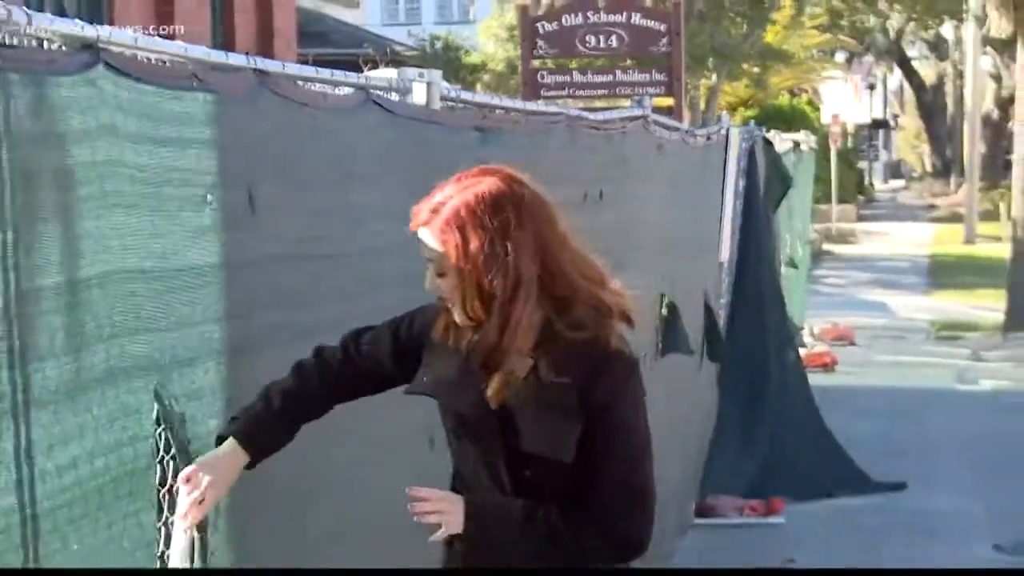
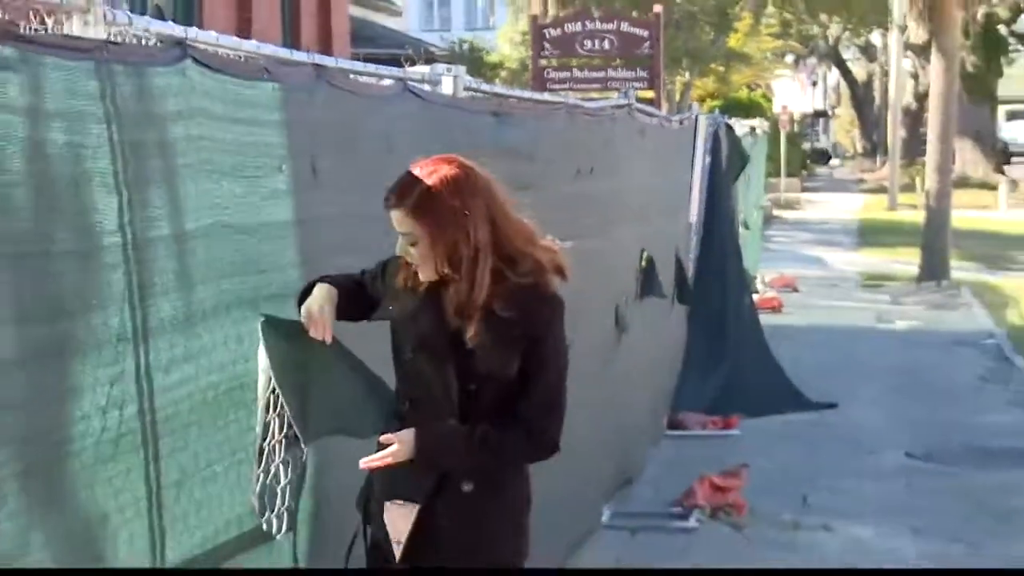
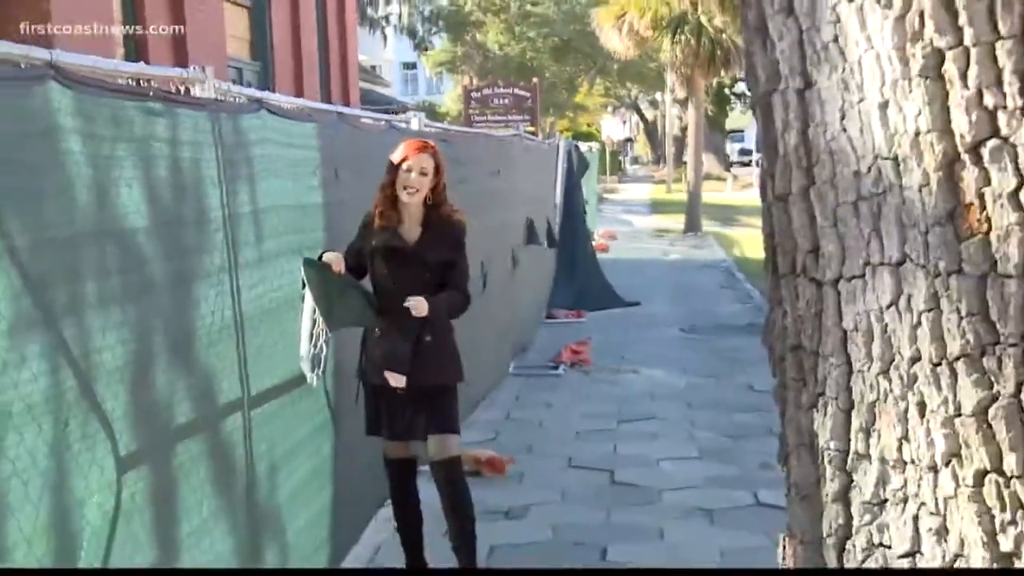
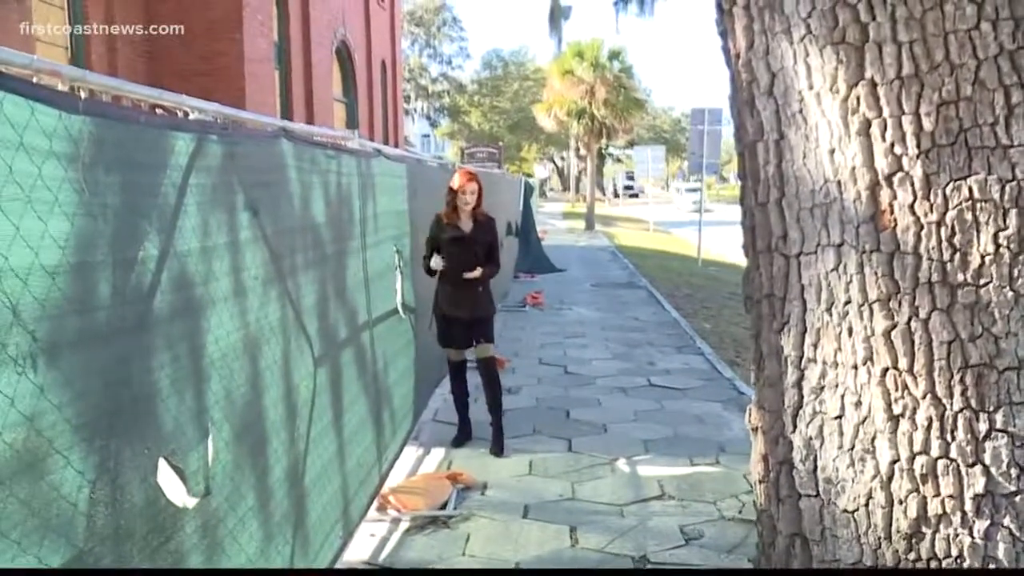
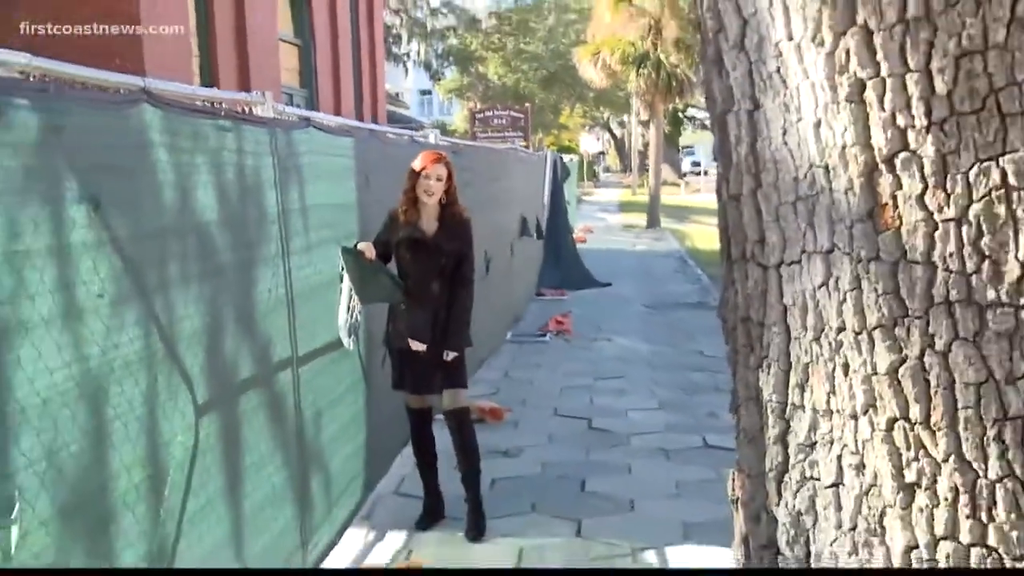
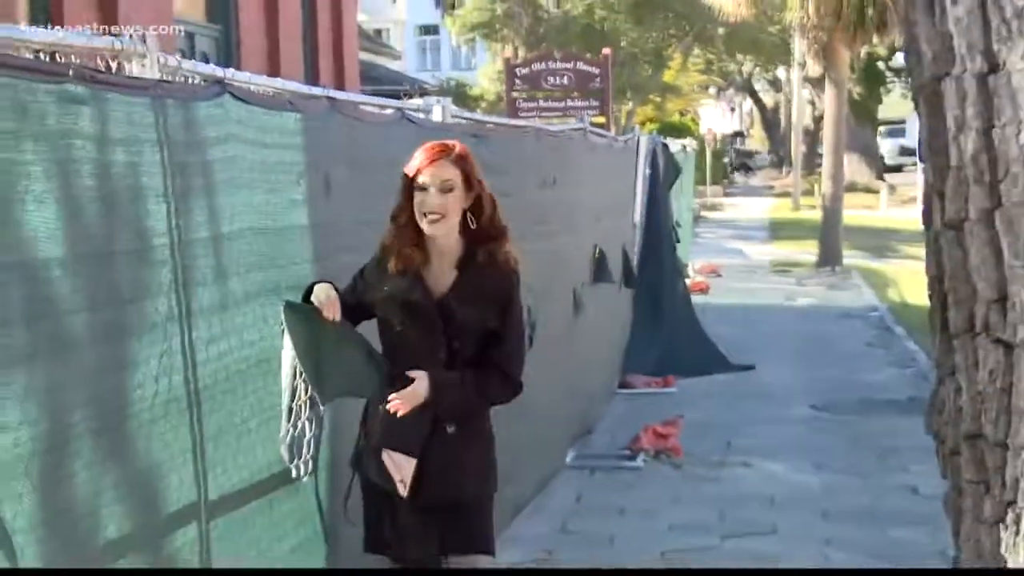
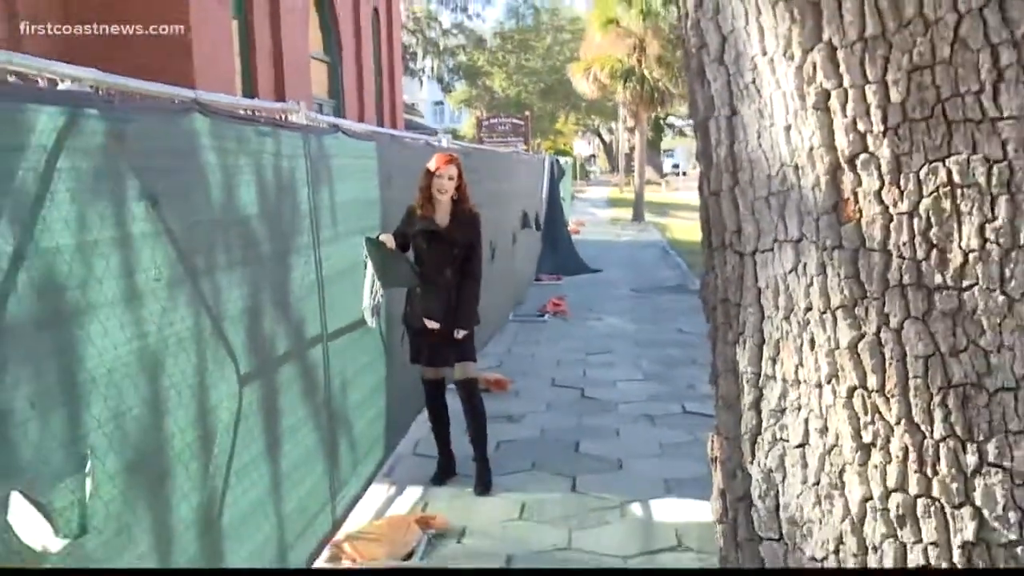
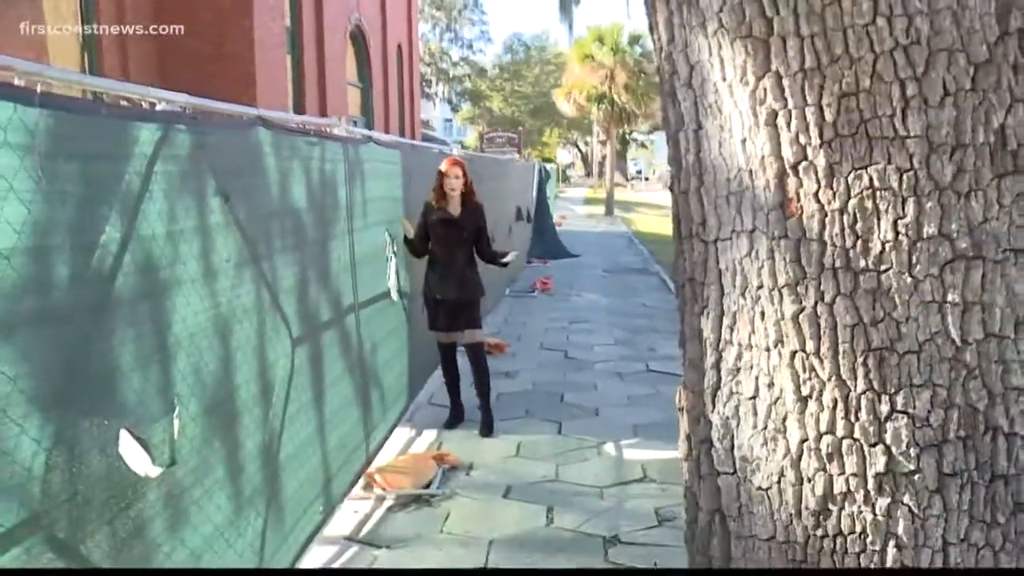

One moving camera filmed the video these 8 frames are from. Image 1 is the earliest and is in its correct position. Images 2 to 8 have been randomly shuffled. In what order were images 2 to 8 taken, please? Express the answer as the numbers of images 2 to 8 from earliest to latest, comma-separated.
2, 6, 3, 5, 7, 8, 4
